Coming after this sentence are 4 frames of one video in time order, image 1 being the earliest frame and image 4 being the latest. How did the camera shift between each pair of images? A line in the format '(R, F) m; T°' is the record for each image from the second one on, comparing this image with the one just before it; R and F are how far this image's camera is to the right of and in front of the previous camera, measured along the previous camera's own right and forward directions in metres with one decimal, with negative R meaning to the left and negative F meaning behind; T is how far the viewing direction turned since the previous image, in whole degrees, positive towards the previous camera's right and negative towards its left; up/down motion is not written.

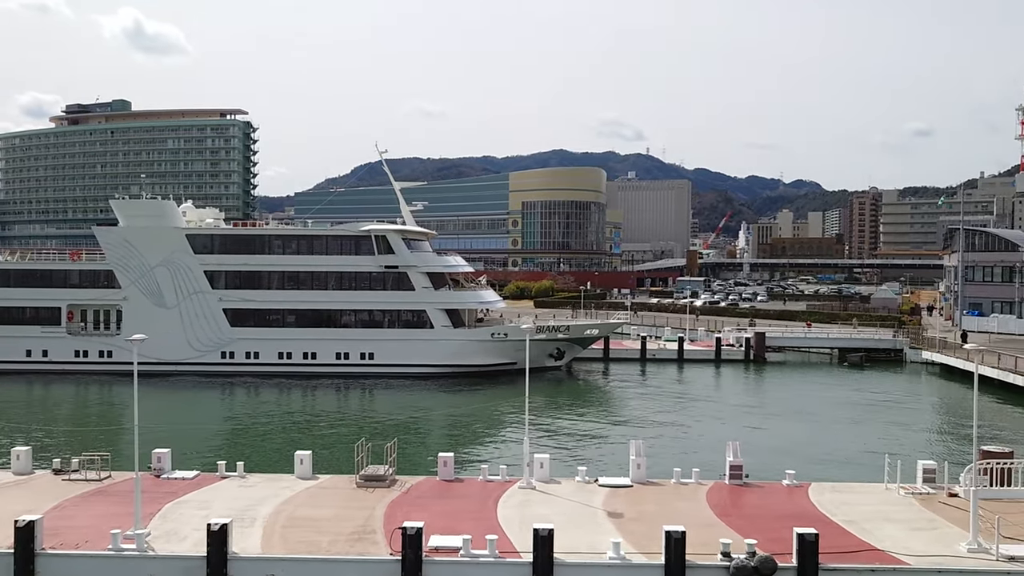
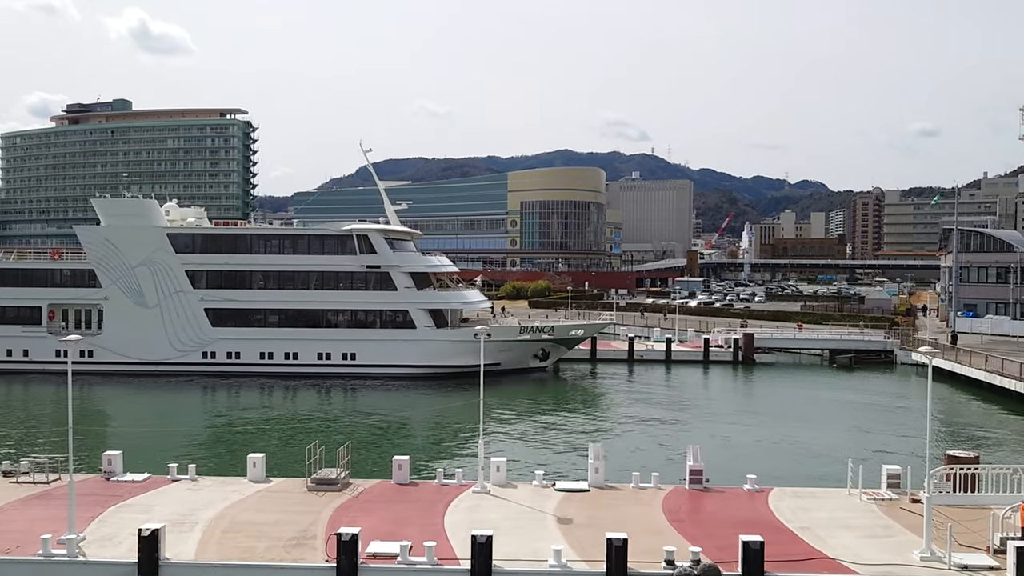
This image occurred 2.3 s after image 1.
(+1.1, +0.3) m; 0°
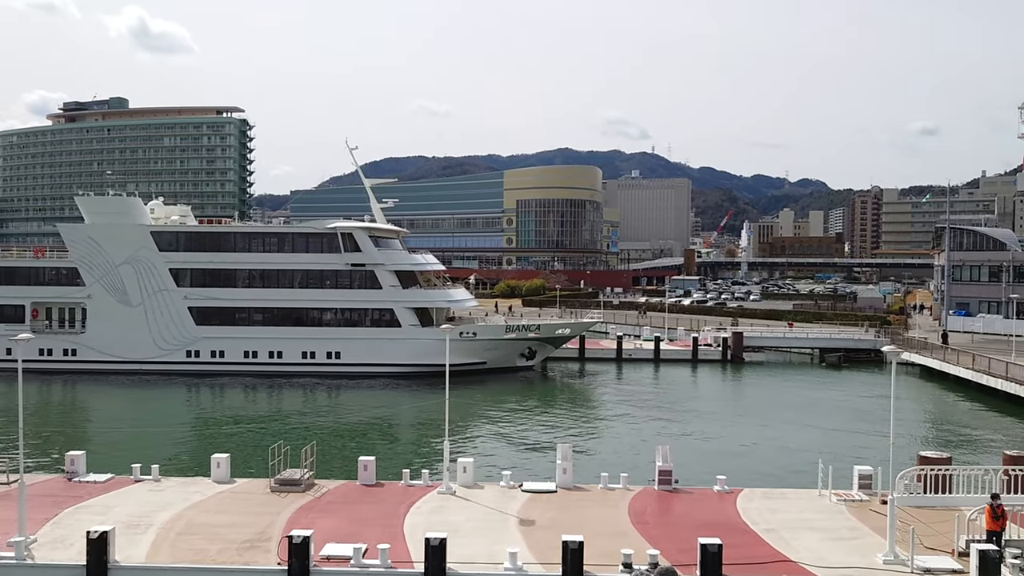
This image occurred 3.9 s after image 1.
(+0.7, +0.2) m; 0°
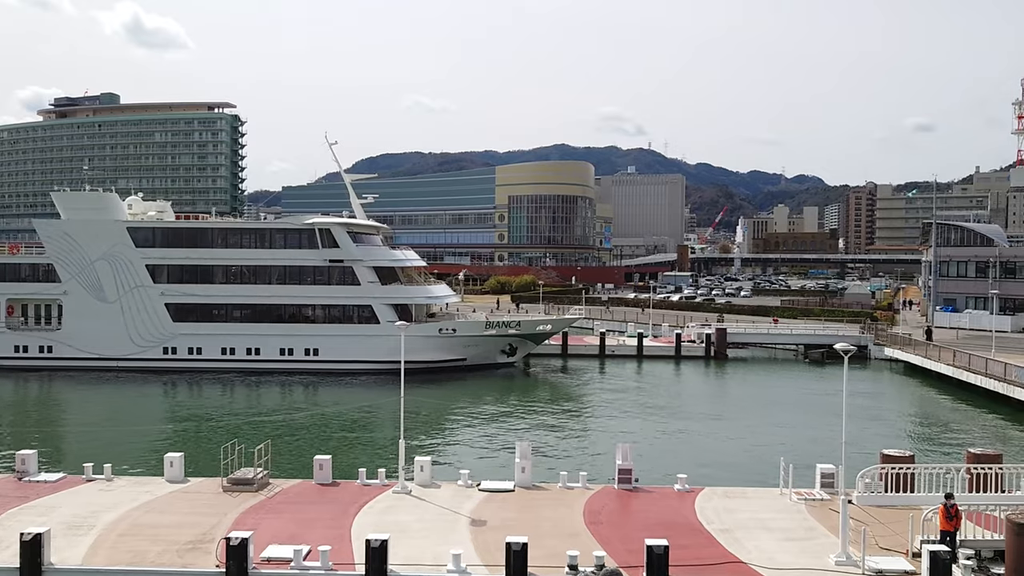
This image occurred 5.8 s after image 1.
(+0.8, +0.3) m; 0°
